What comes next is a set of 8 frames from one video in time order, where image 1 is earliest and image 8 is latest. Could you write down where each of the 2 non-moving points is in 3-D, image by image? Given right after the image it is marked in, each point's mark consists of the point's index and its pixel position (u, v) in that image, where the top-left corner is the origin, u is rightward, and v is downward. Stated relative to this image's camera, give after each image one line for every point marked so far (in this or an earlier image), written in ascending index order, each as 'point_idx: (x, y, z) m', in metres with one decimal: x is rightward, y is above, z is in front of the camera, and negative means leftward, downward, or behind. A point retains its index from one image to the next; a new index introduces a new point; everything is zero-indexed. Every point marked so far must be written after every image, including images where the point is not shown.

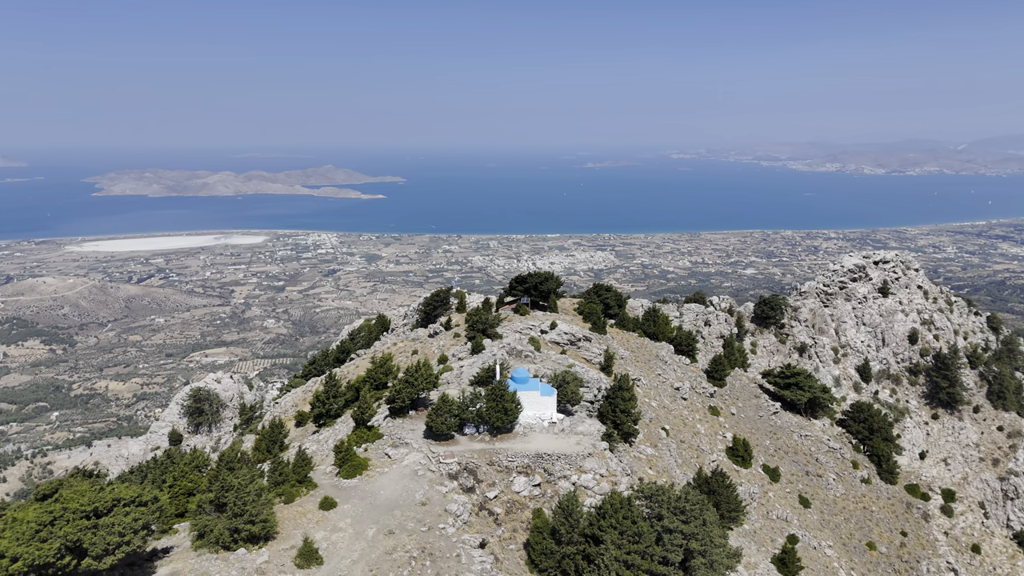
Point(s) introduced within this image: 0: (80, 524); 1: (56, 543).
0: (-16.5, -9.0, +19.9) m
1: (-16.8, -9.3, +19.2) m
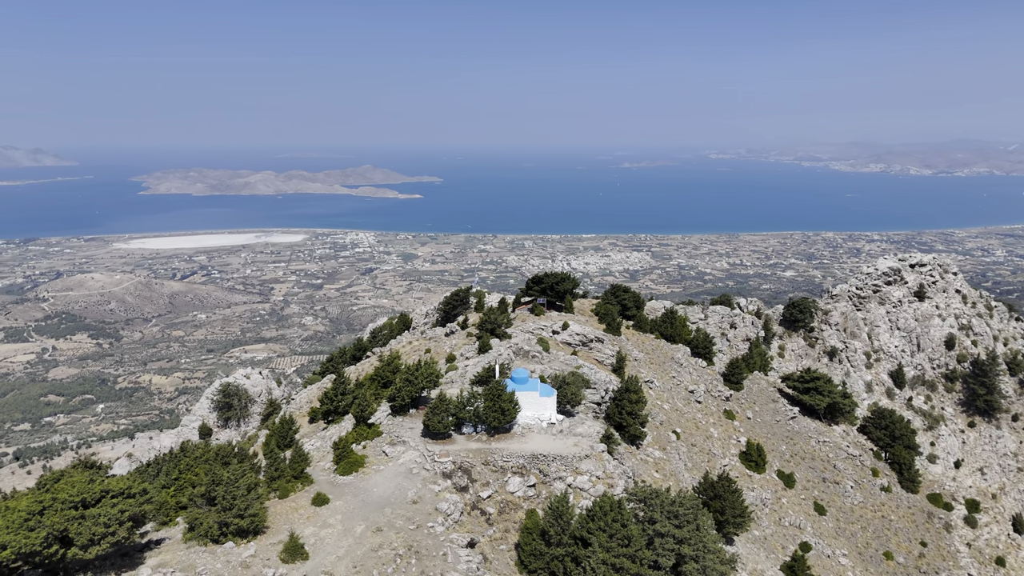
0: (-17.3, -8.8, +20.4) m
1: (-17.7, -9.1, +19.7) m
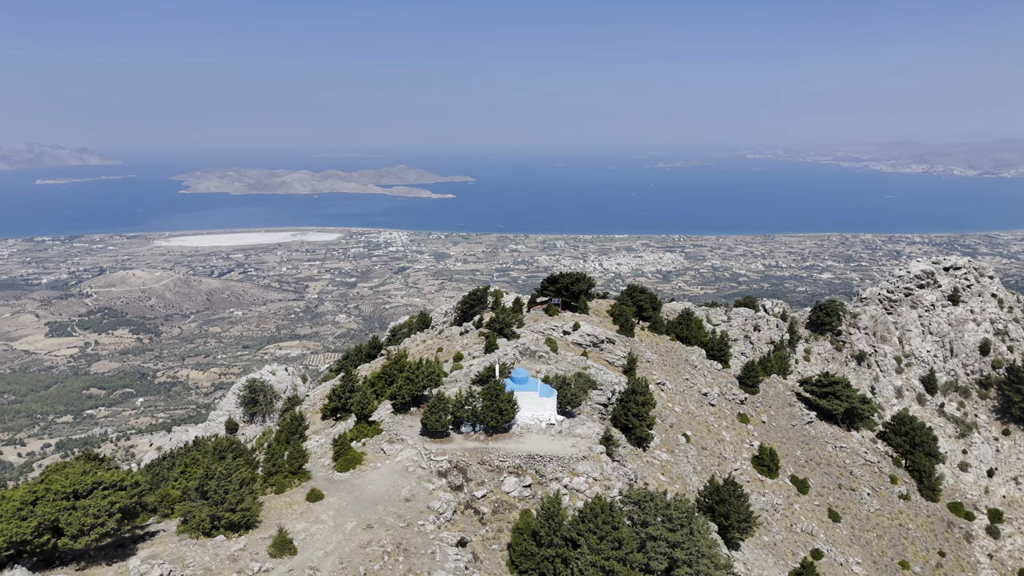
0: (-18.0, -8.6, +20.8) m
1: (-18.4, -9.0, +20.2) m
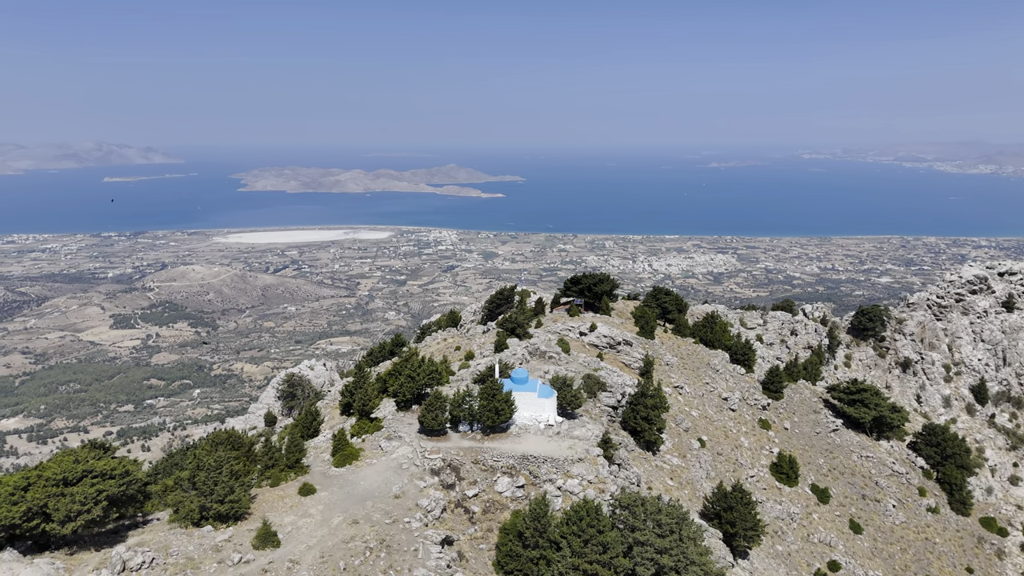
0: (-19.0, -8.3, +21.6) m
1: (-19.4, -8.7, +20.9) m
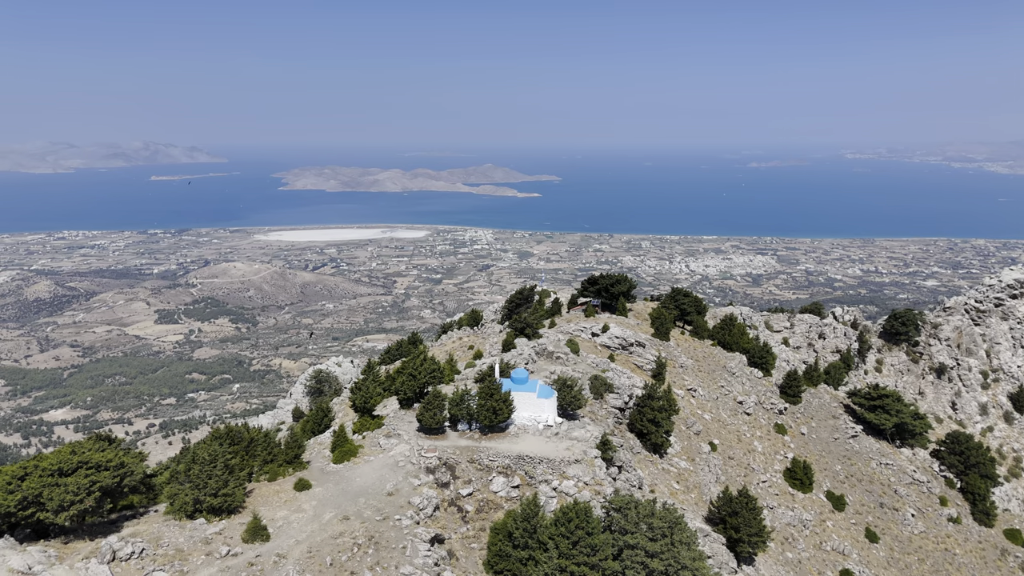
0: (-19.7, -8.1, +22.2) m
1: (-20.2, -8.5, +21.5) m
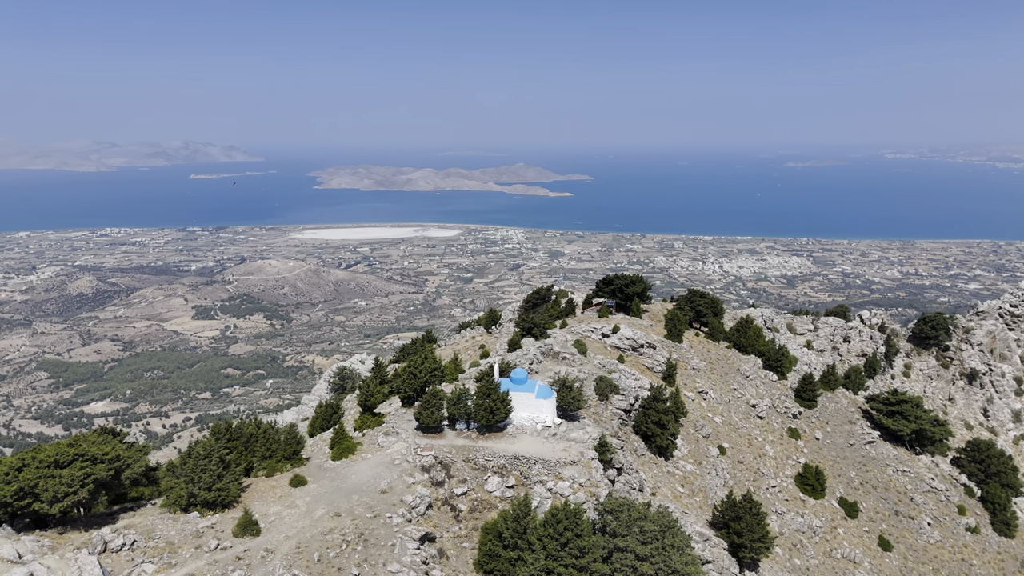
0: (-20.4, -8.0, +22.7) m
1: (-20.8, -8.3, +22.1) m
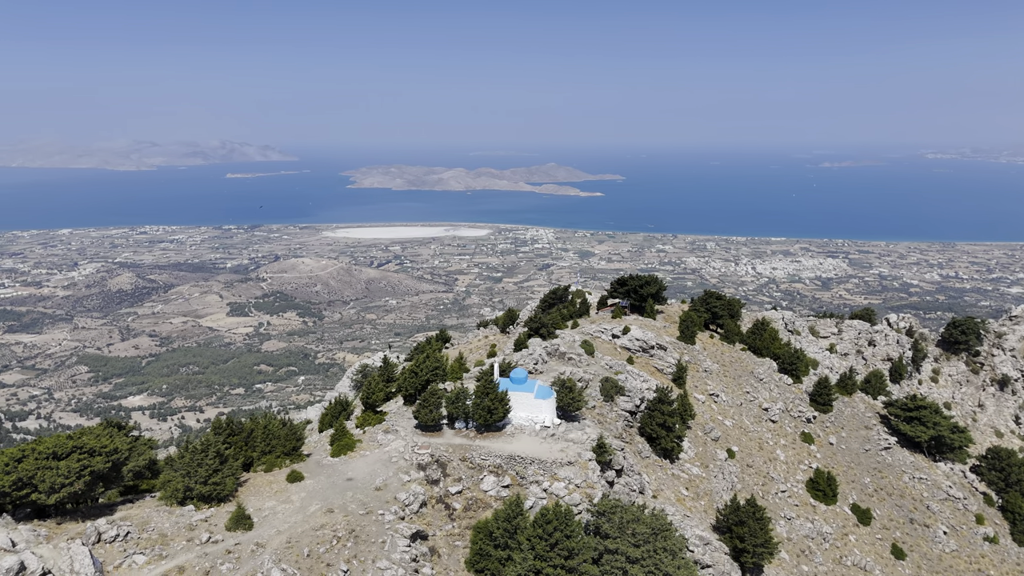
0: (-20.9, -7.8, +23.3) m
1: (-21.4, -8.1, +22.7) m
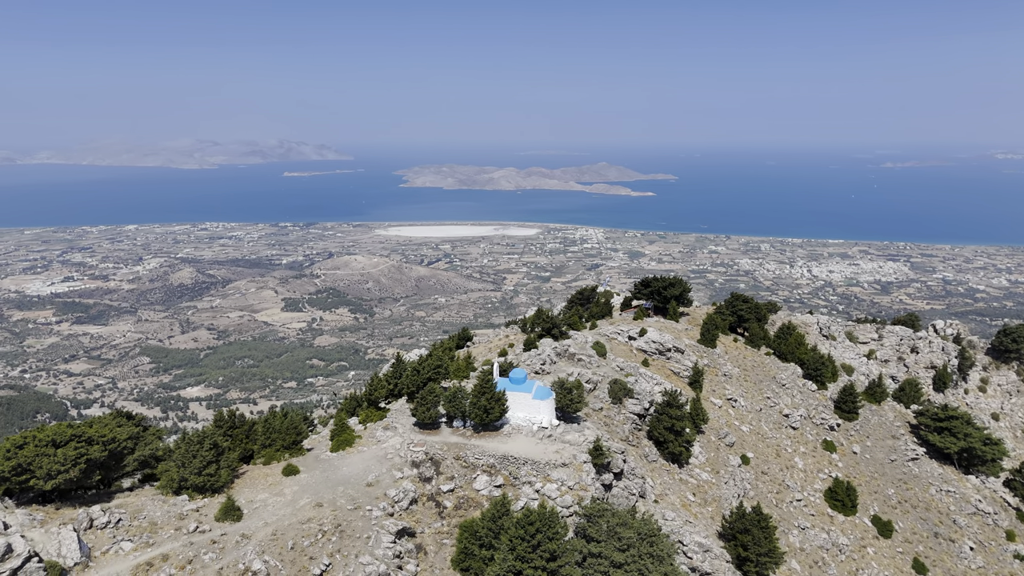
0: (-21.8, -7.5, +24.3) m
1: (-22.3, -7.8, +23.7) m
